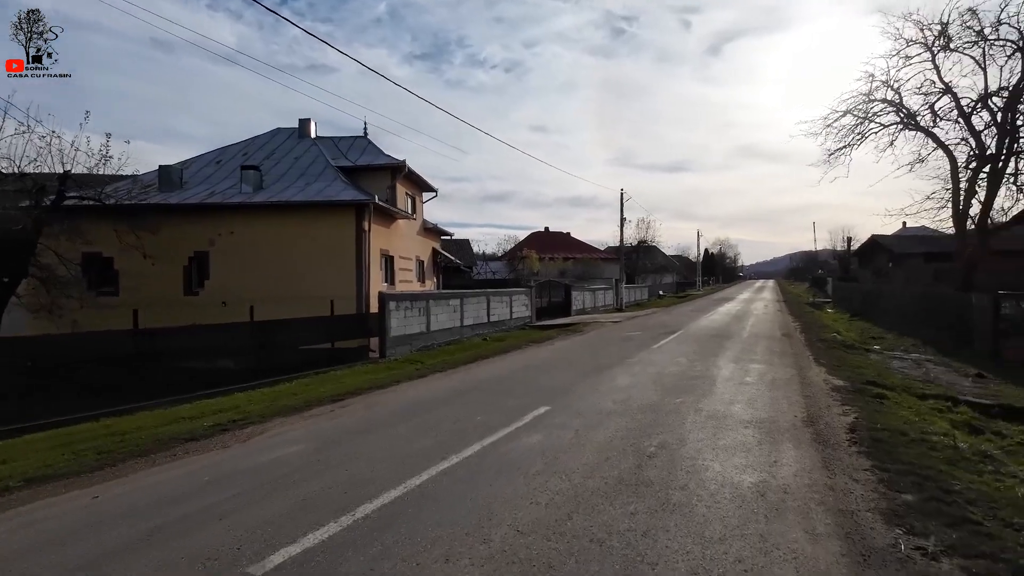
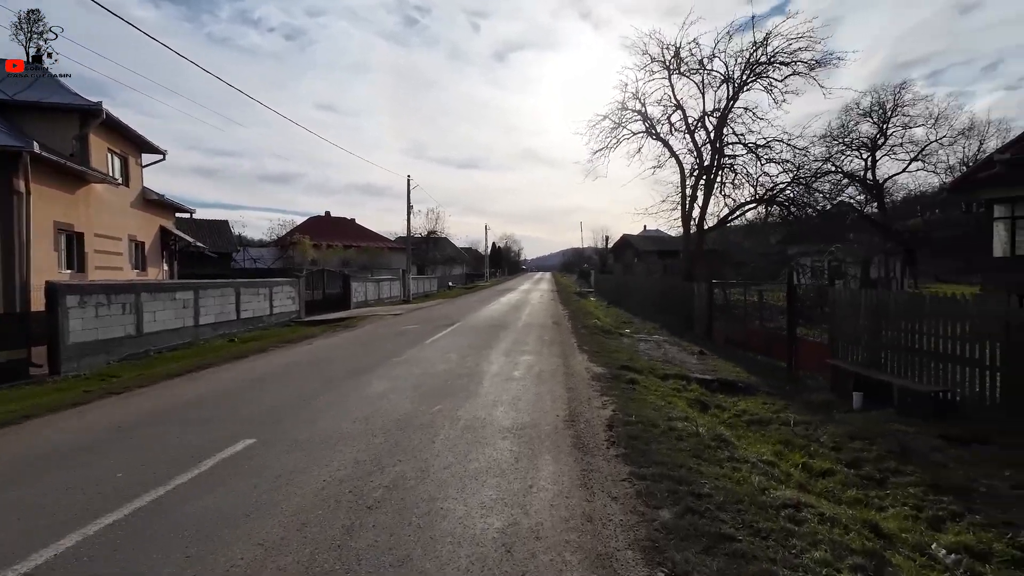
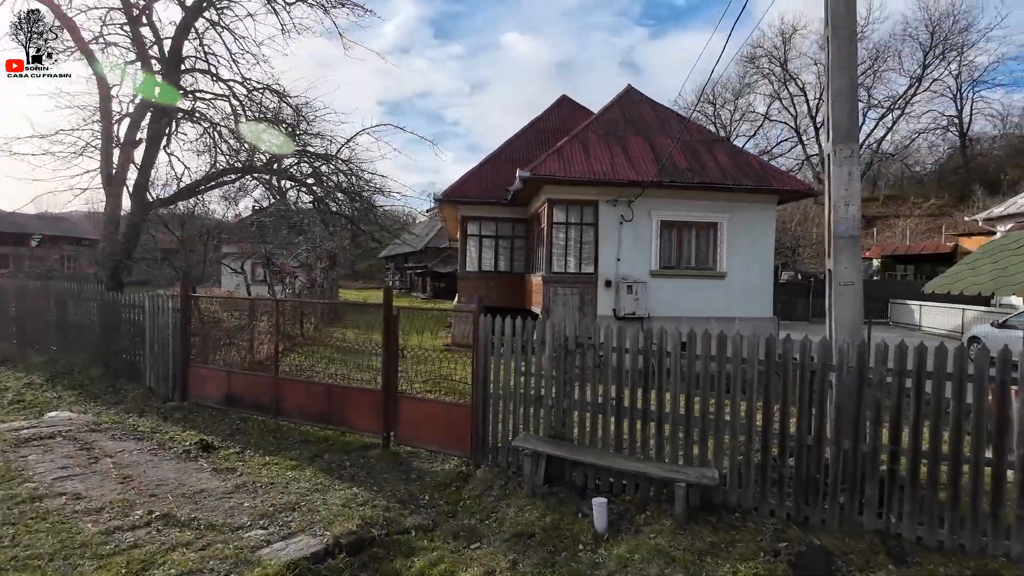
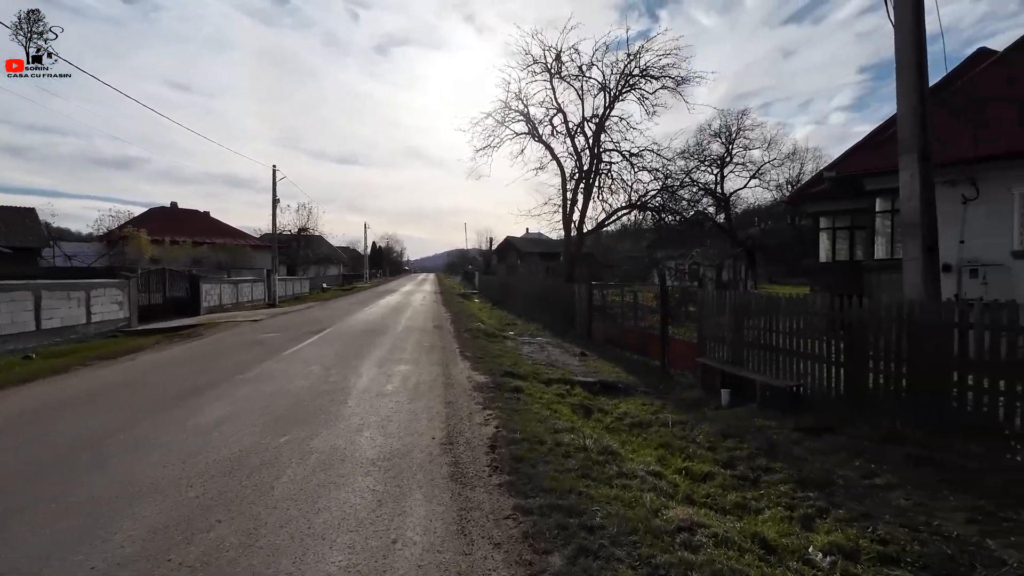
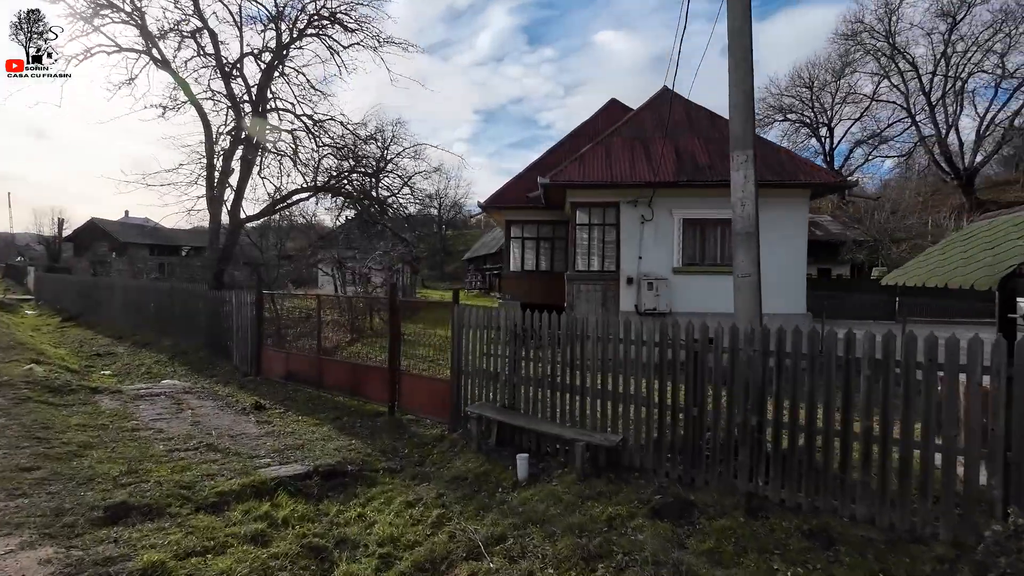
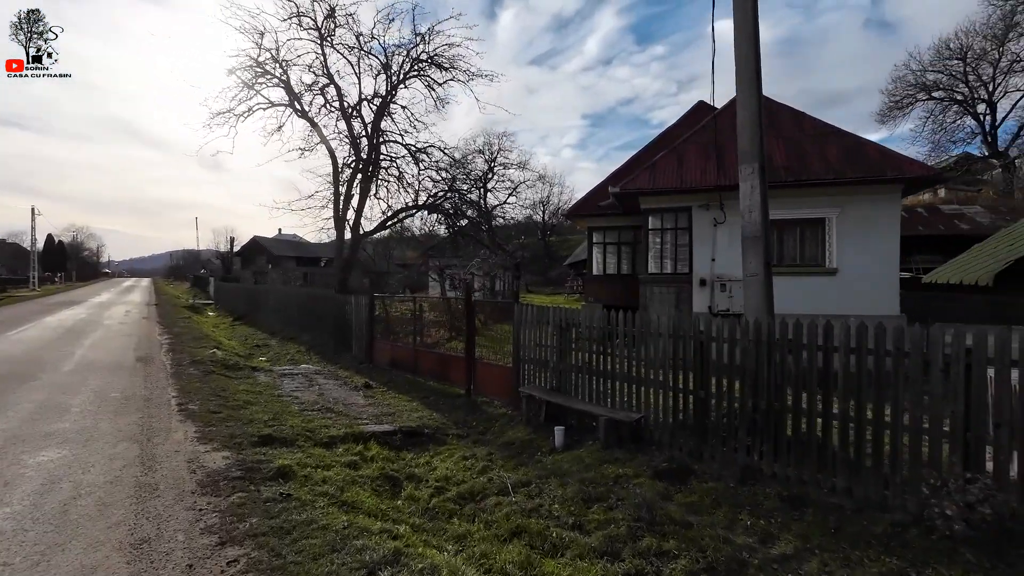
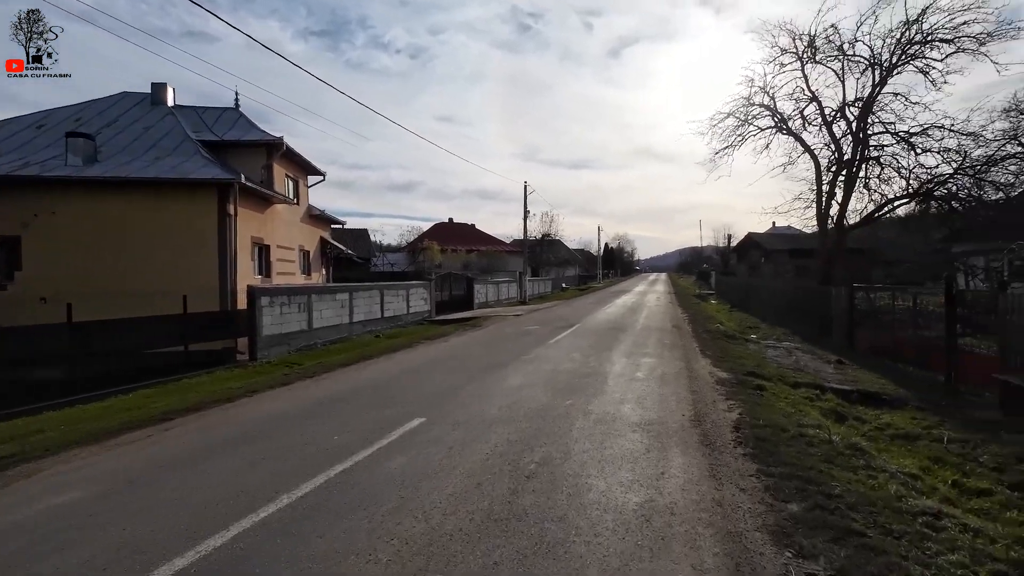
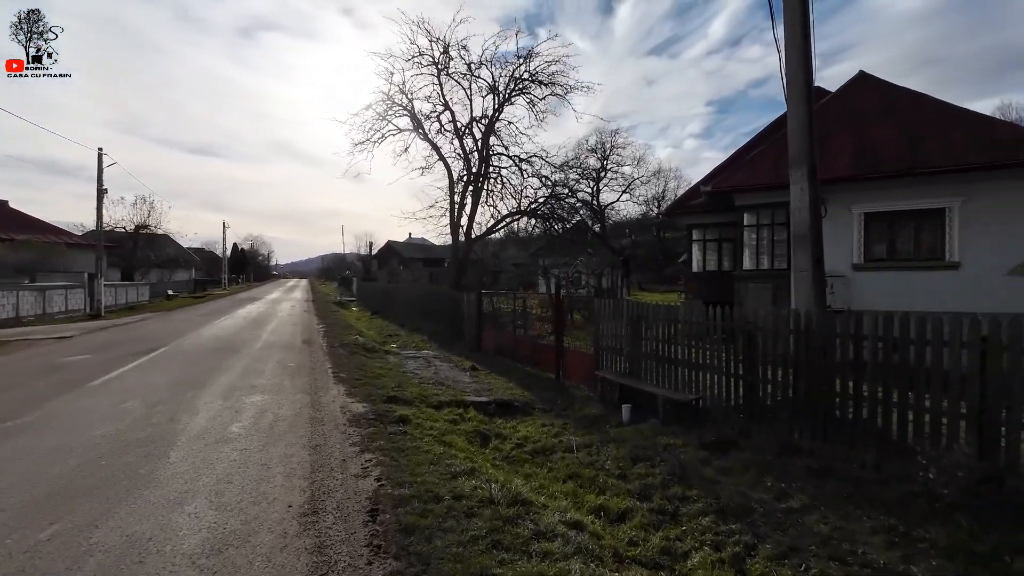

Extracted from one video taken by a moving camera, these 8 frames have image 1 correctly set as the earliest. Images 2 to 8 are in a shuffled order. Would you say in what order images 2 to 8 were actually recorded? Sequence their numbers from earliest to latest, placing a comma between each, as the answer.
7, 2, 4, 8, 6, 5, 3
